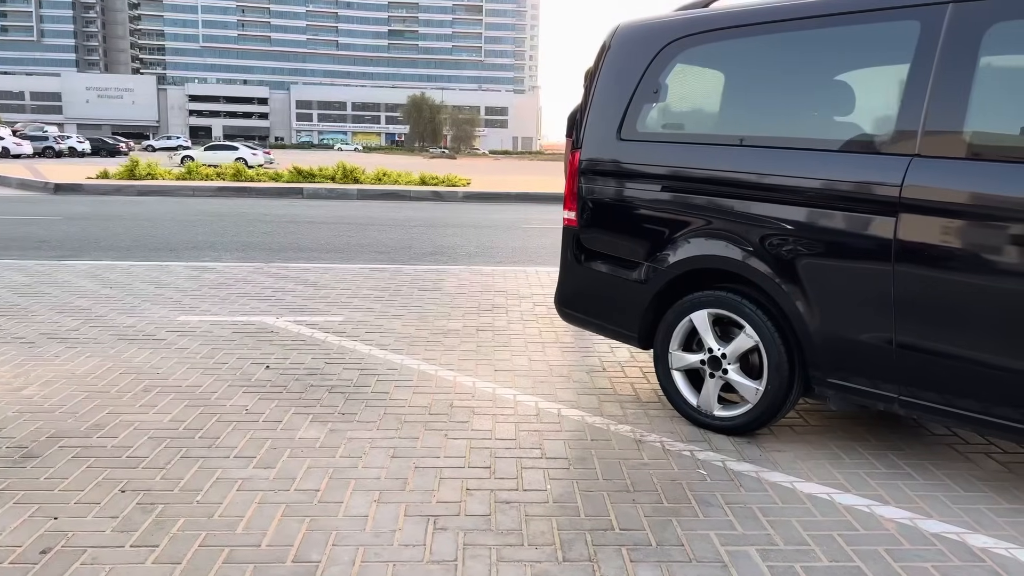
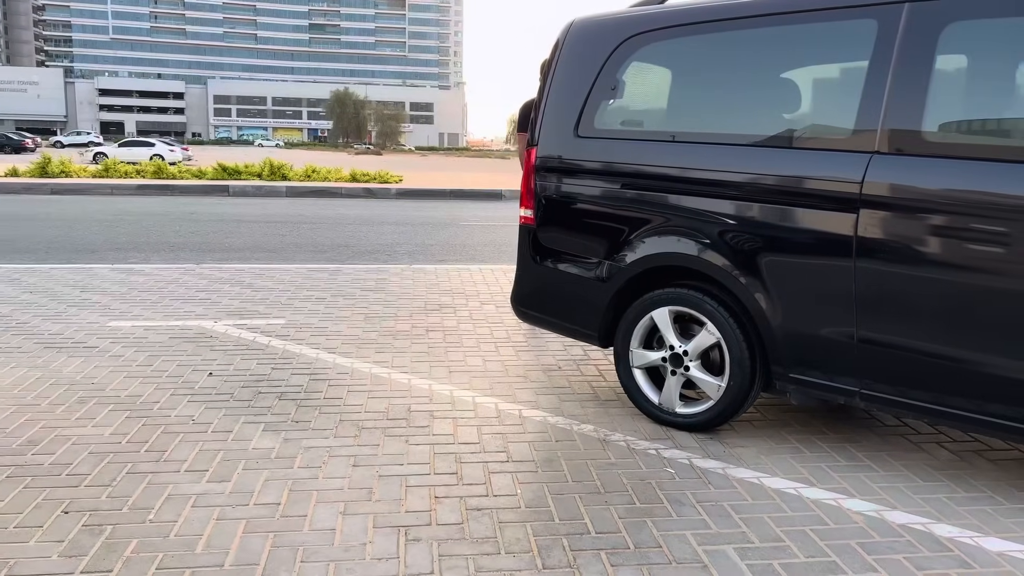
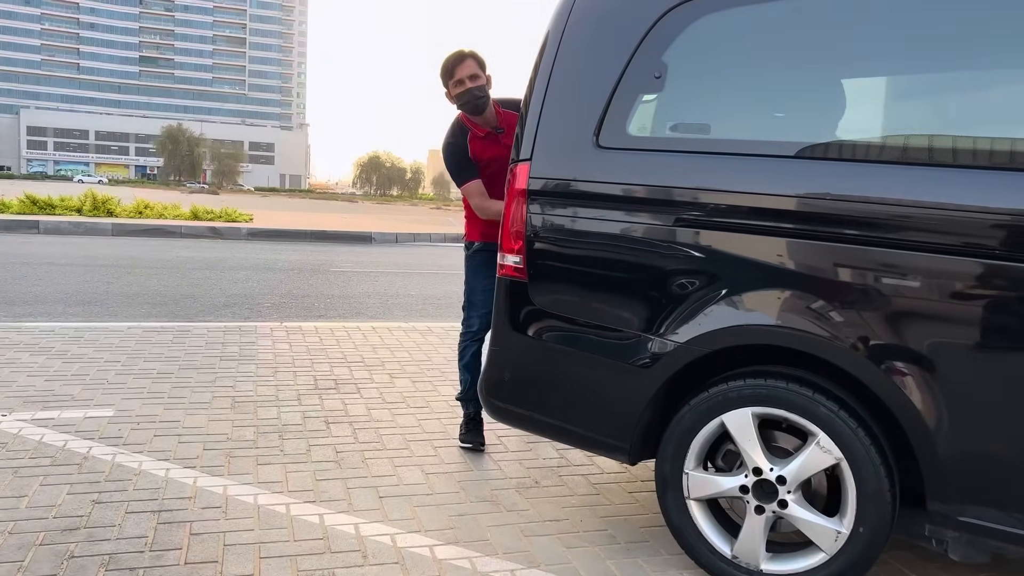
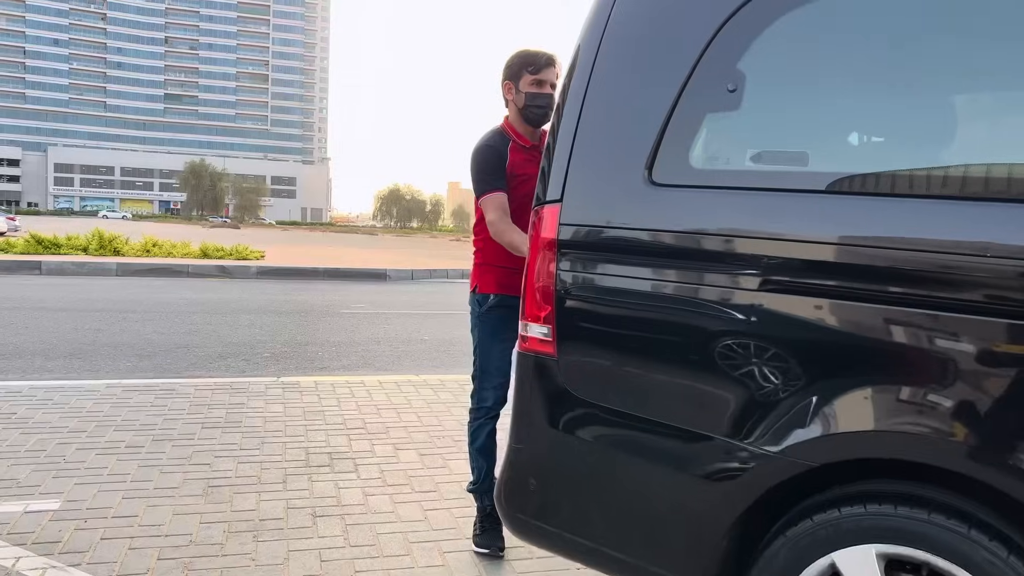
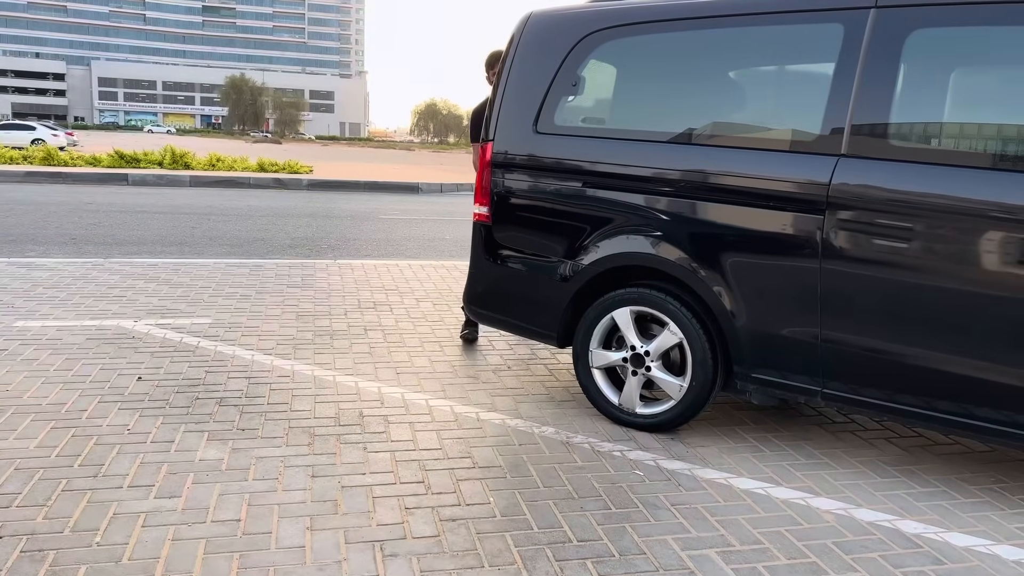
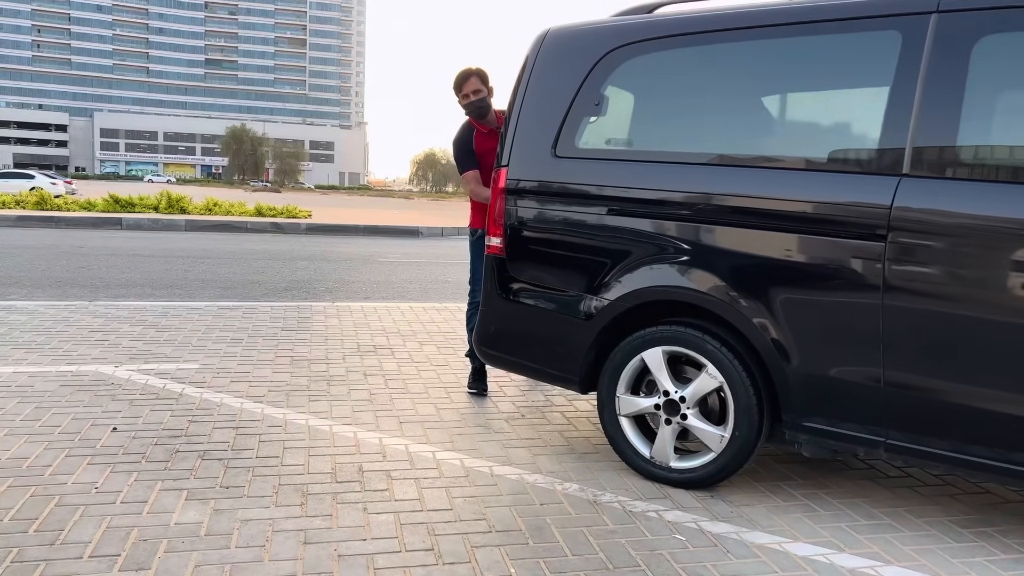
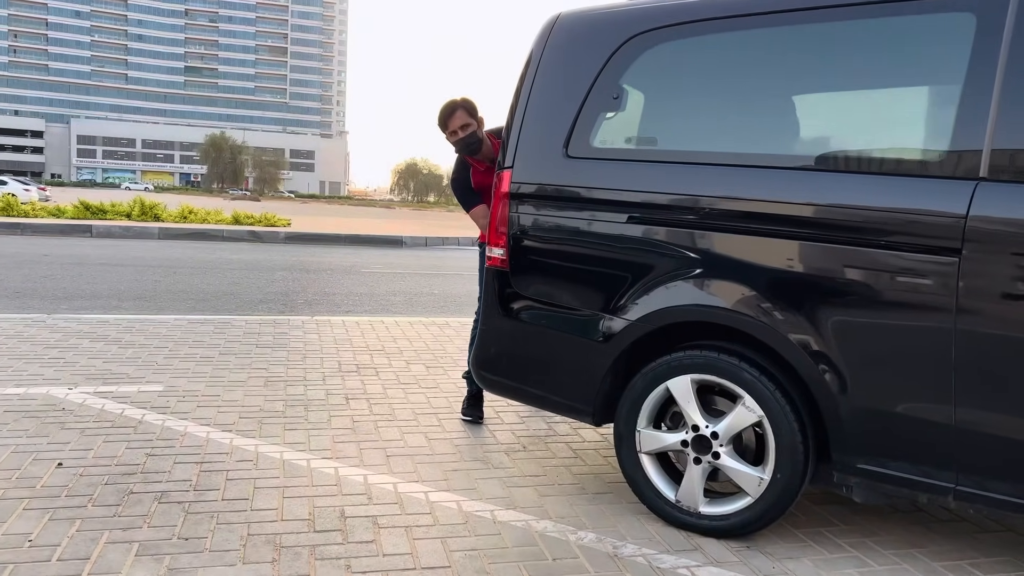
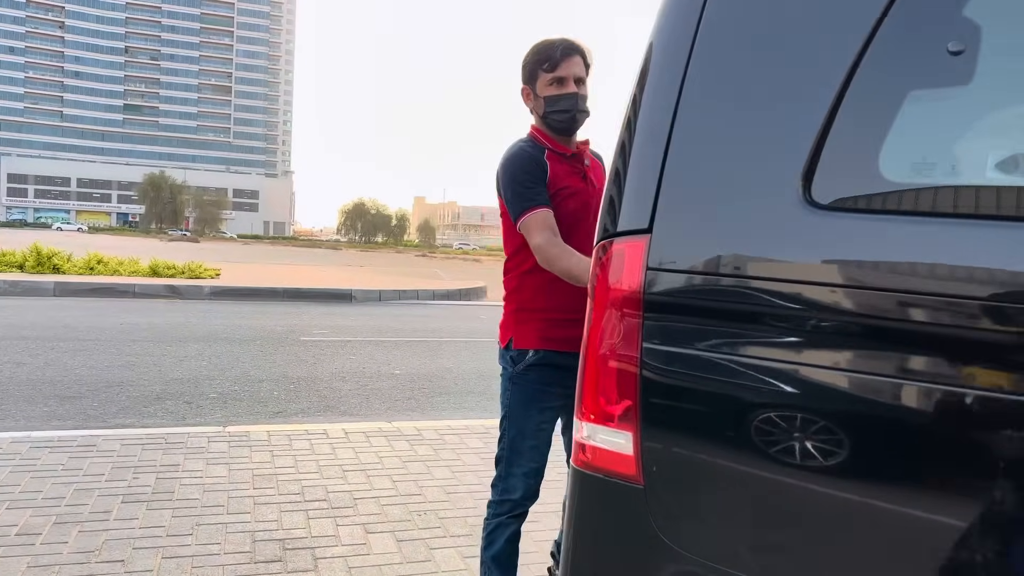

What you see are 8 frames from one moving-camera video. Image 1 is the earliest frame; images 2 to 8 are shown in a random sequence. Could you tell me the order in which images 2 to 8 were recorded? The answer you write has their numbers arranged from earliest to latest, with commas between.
2, 5, 6, 7, 3, 4, 8
